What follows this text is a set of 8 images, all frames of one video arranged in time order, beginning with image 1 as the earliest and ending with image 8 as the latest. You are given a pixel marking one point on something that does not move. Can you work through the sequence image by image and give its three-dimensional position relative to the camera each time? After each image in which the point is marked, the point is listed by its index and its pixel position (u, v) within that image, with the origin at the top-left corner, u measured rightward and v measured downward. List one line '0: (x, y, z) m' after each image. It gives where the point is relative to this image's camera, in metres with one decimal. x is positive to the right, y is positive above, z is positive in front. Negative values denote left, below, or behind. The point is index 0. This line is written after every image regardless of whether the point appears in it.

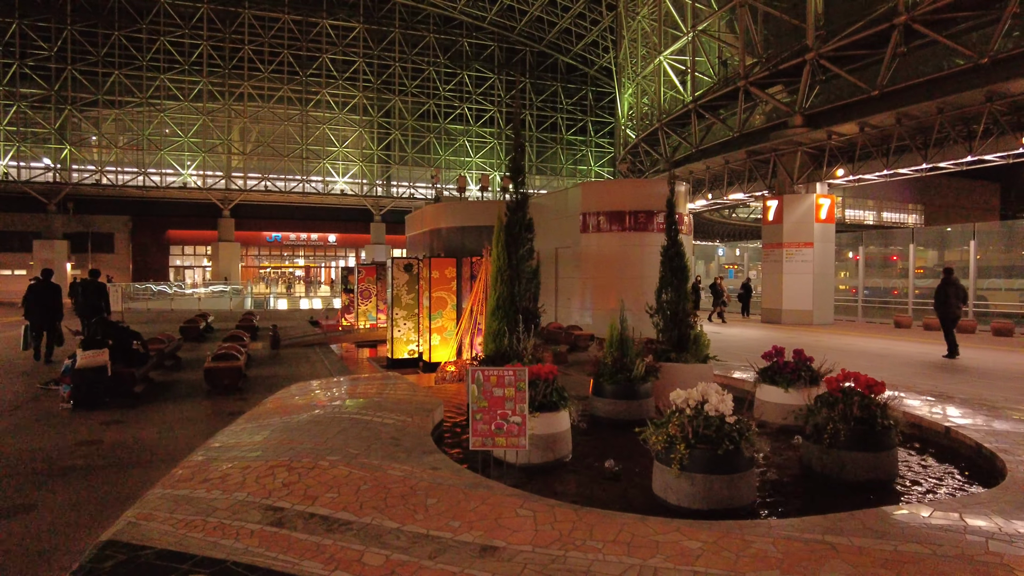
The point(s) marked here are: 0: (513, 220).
0: (0.0, +0.5, +4.9) m
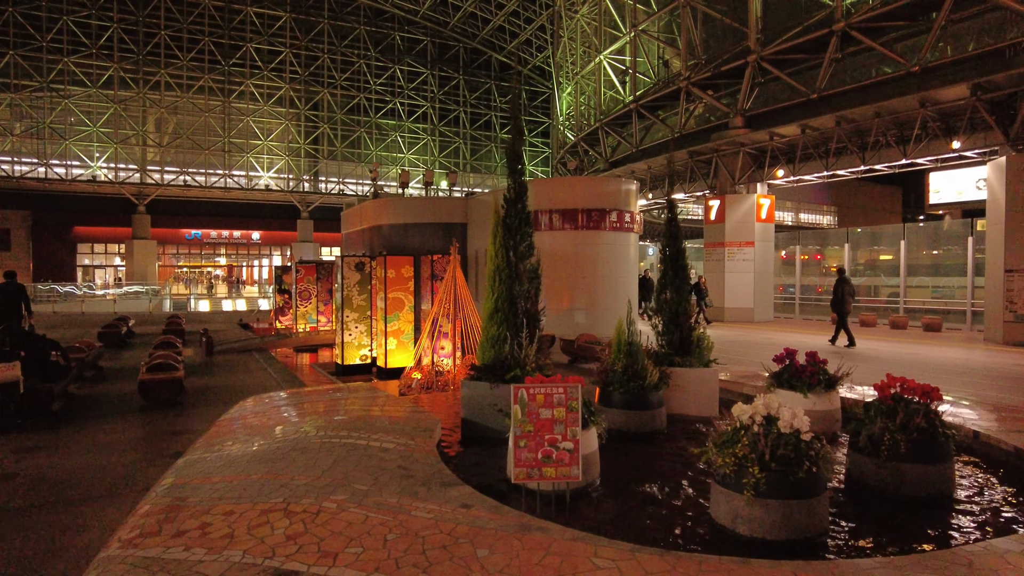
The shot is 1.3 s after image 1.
0: (0.0, +0.5, +4.4) m
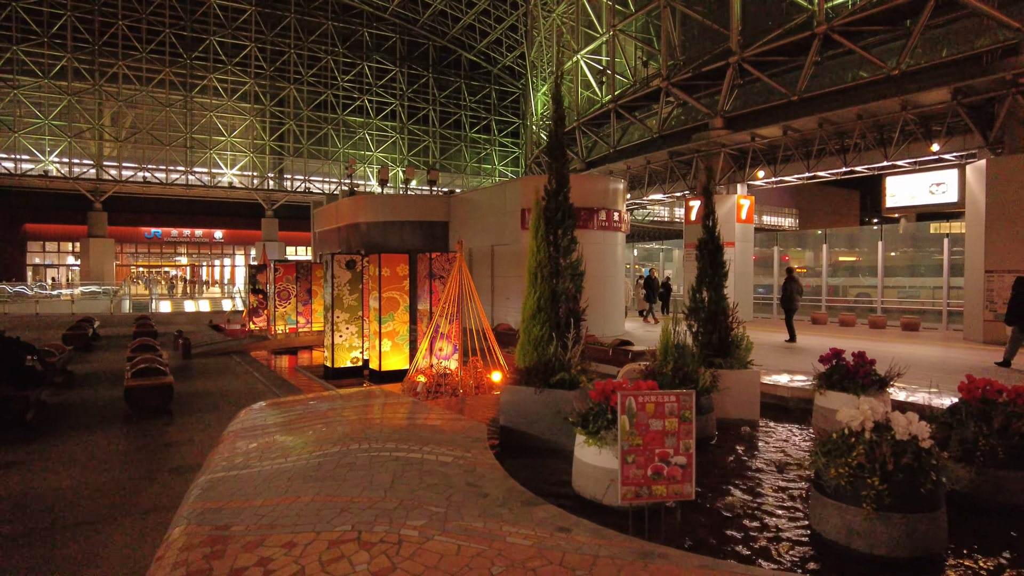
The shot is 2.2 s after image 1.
0: (+0.3, +0.5, +4.1) m
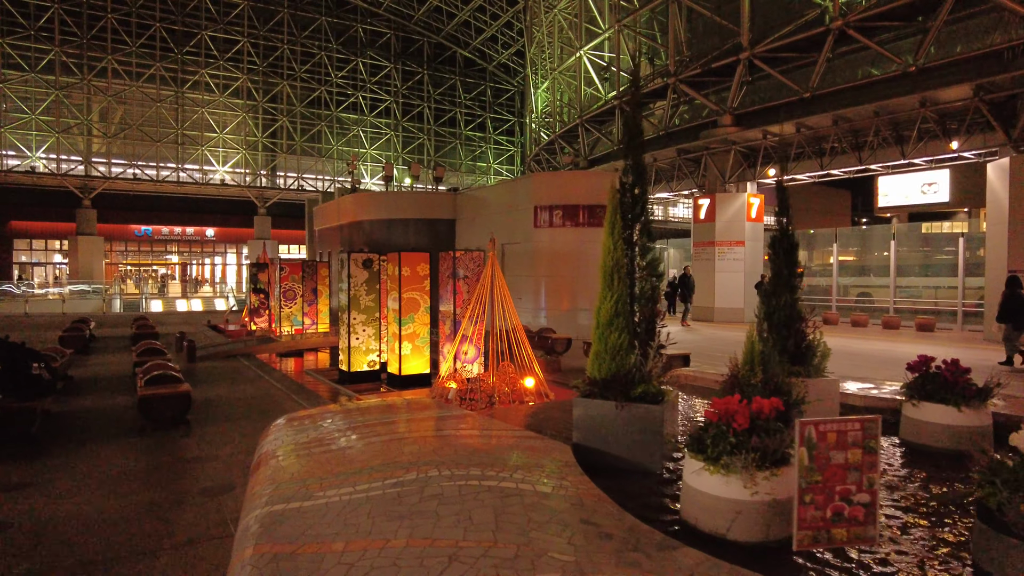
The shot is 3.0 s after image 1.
0: (+0.7, +0.5, +3.8) m
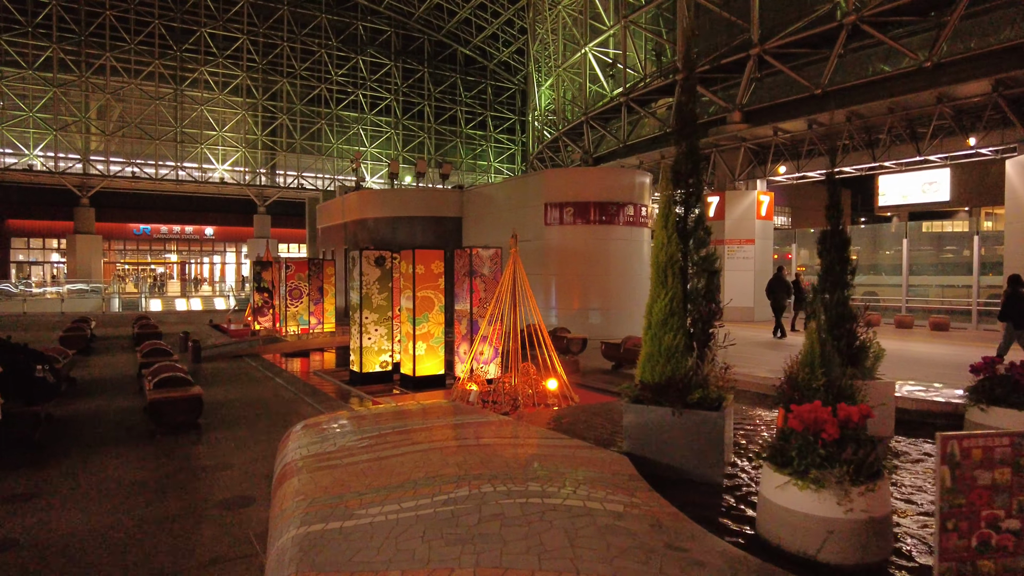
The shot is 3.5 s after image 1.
0: (+0.9, +0.5, +3.5) m
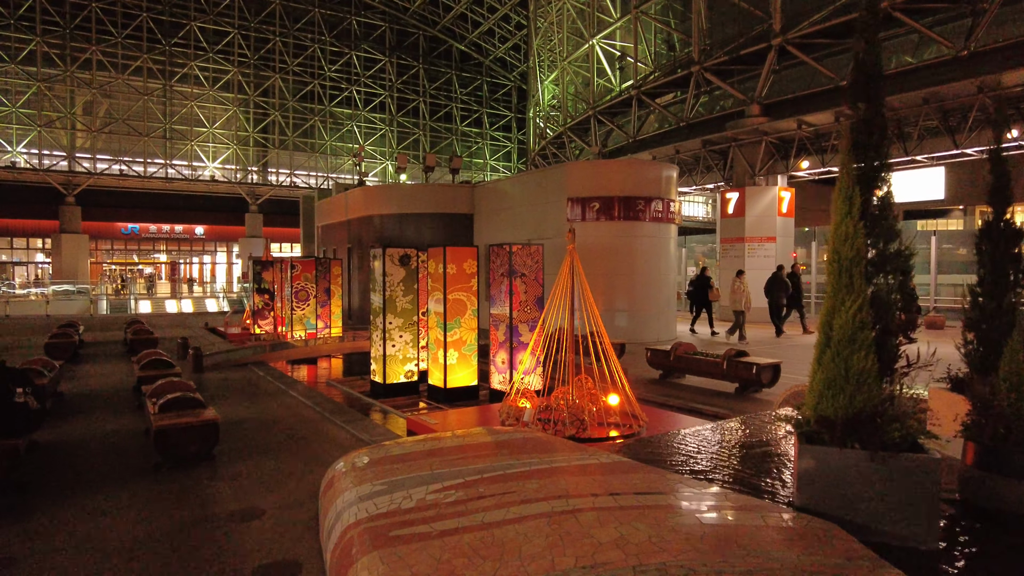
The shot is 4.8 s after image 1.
0: (+1.5, +0.5, +2.7) m
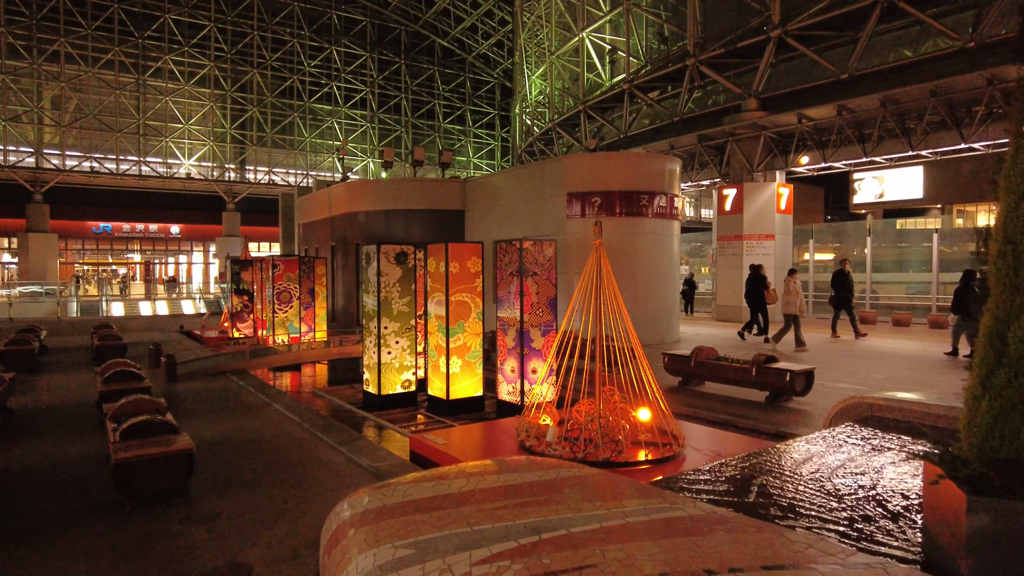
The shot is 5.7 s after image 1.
0: (+1.7, +0.5, +2.1) m
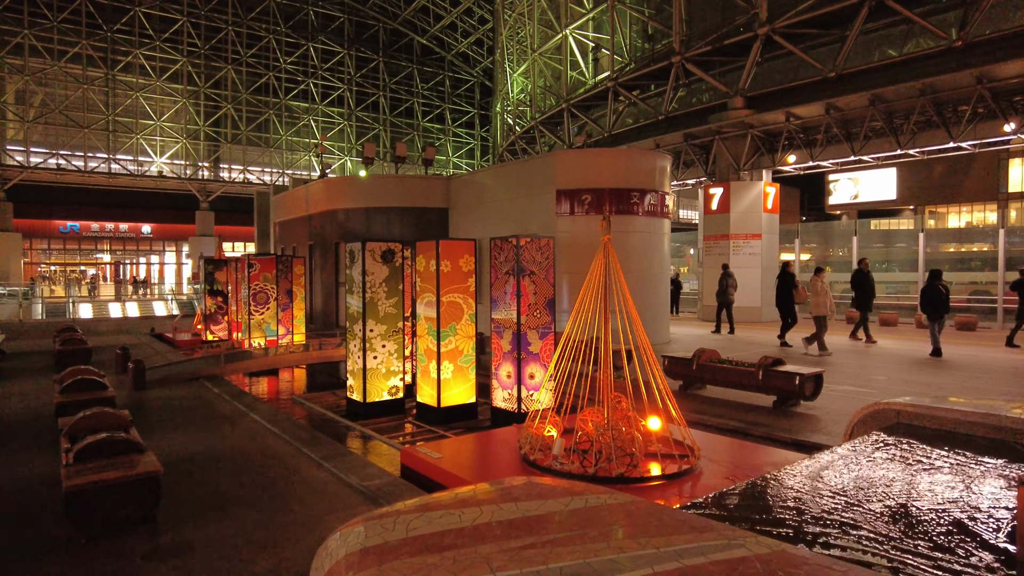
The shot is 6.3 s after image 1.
0: (+1.8, +0.5, +1.7) m
